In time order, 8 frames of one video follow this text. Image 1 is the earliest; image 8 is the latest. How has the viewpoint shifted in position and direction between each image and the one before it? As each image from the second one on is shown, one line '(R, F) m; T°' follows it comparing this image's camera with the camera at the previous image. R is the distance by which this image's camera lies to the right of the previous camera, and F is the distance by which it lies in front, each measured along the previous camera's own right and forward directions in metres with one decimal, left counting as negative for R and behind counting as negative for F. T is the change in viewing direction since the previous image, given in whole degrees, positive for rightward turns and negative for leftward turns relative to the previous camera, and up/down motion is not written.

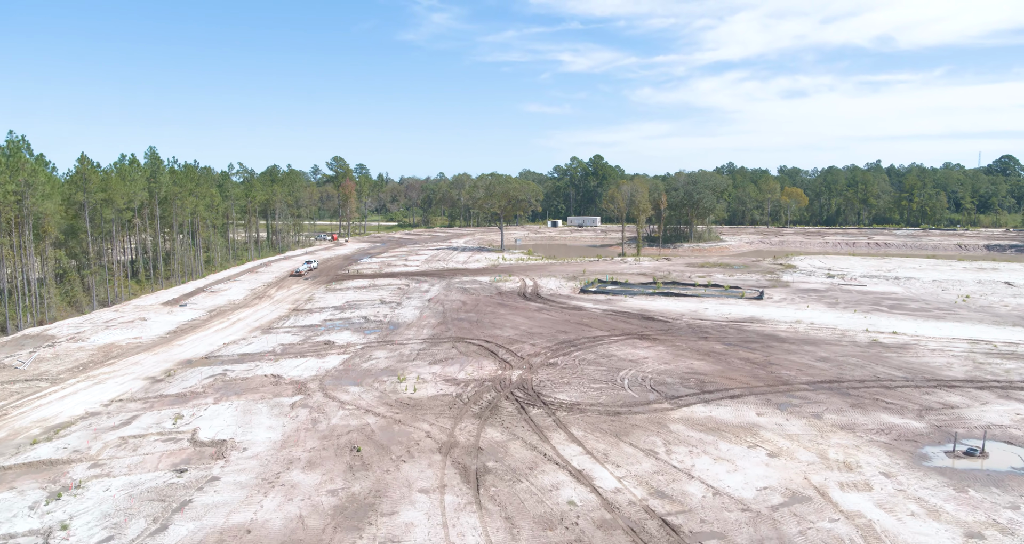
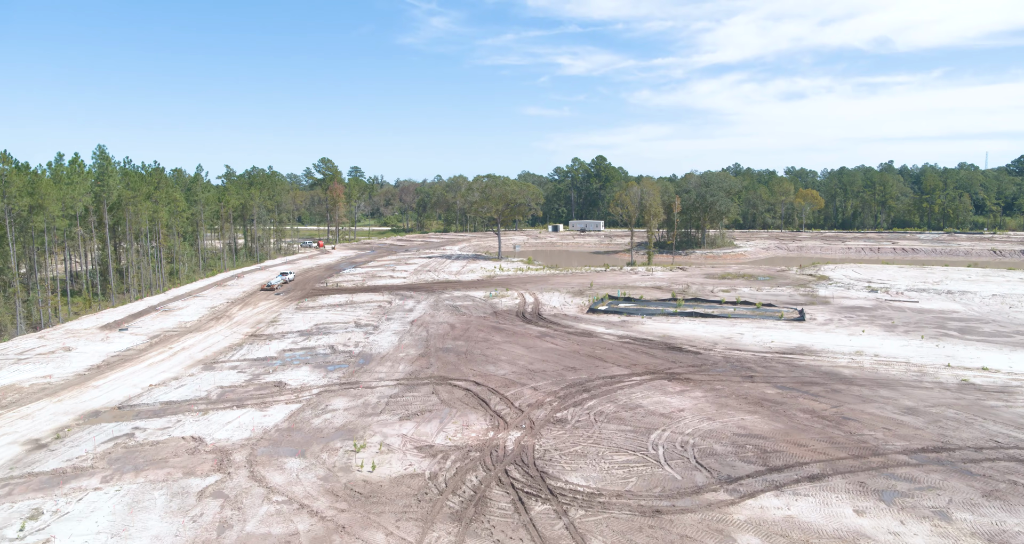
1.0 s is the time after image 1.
(+0.1, +5.3) m; 0°
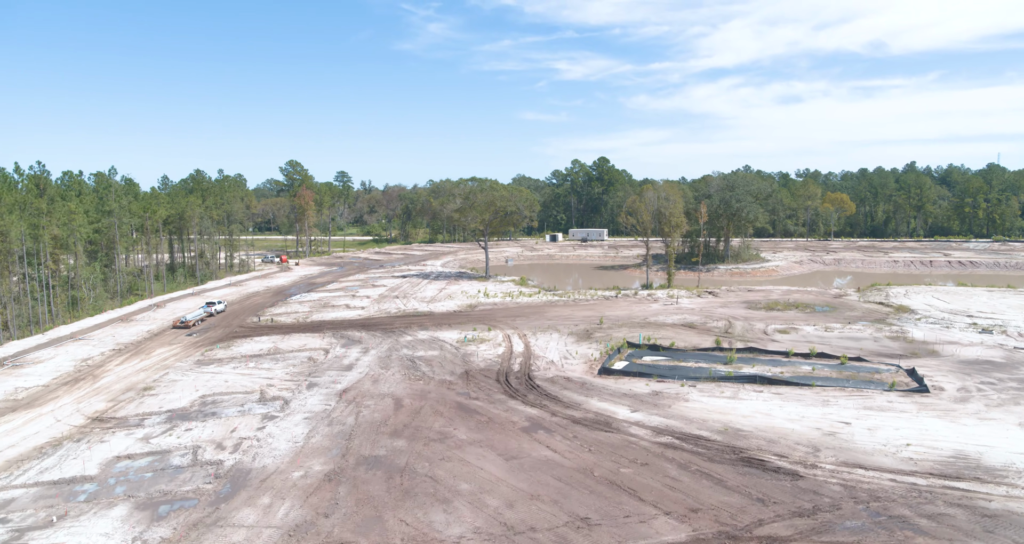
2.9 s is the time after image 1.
(+0.6, +10.0) m; 0°
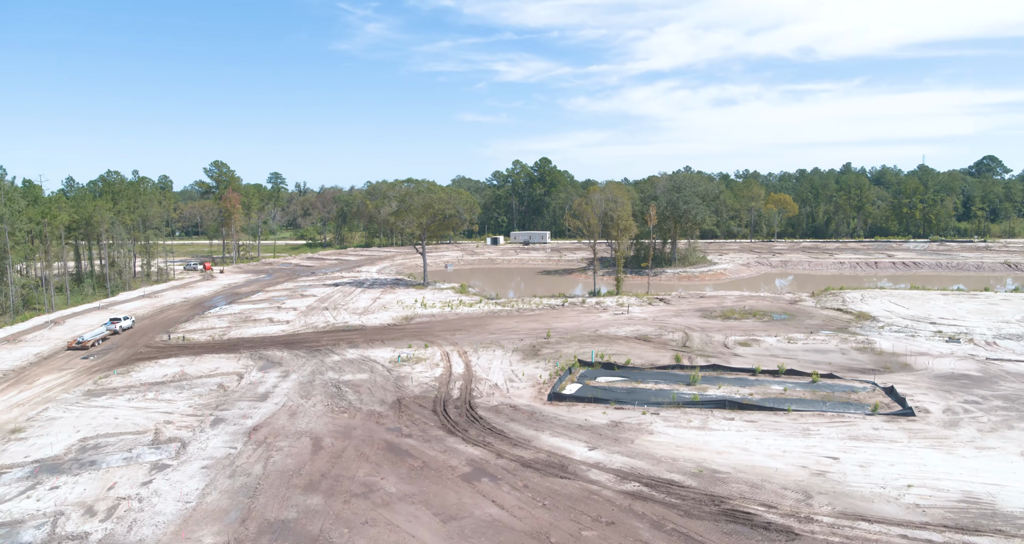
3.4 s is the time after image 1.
(+0.1, +2.7) m; +4°
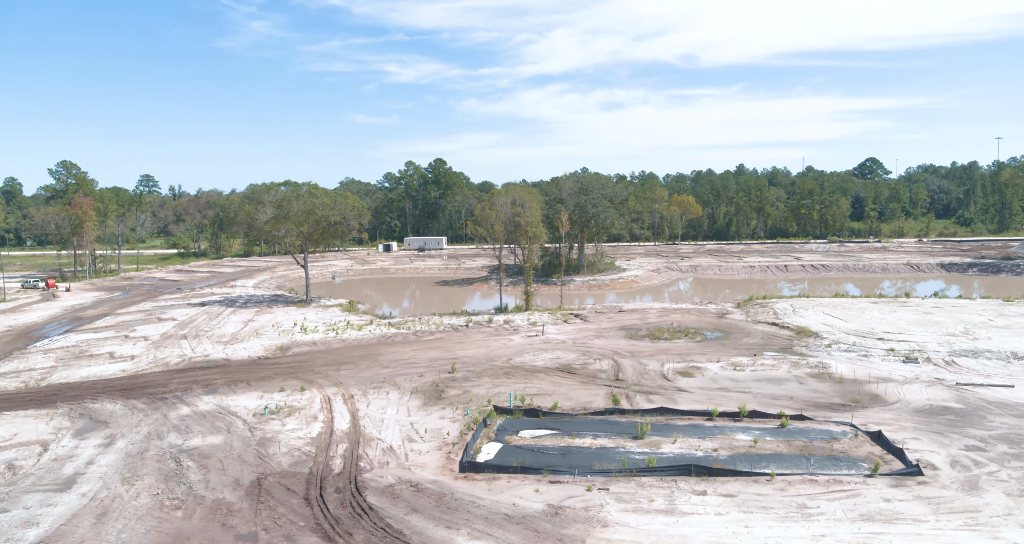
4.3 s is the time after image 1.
(-0.1, +4.8) m; +8°
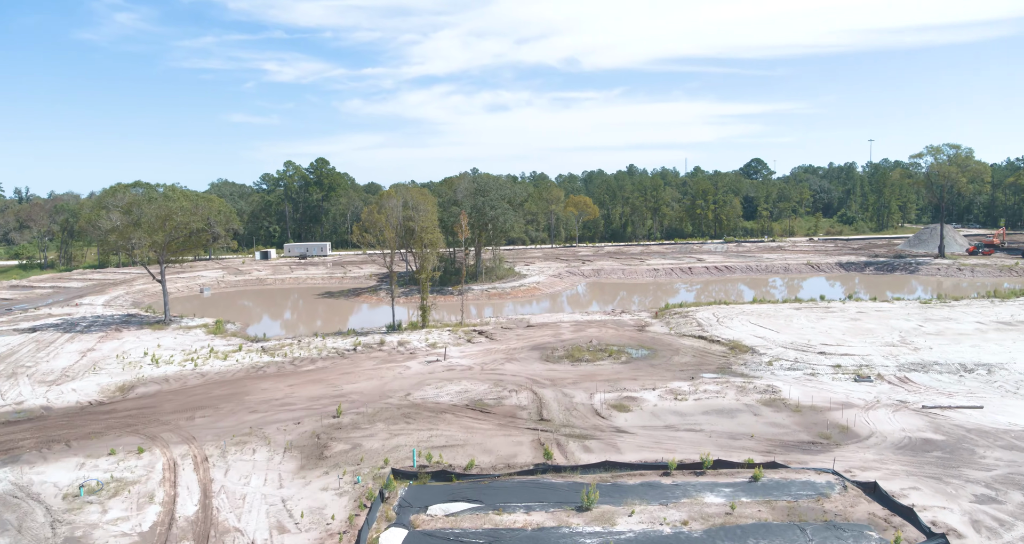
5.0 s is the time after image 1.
(-0.2, +4.1) m; +8°
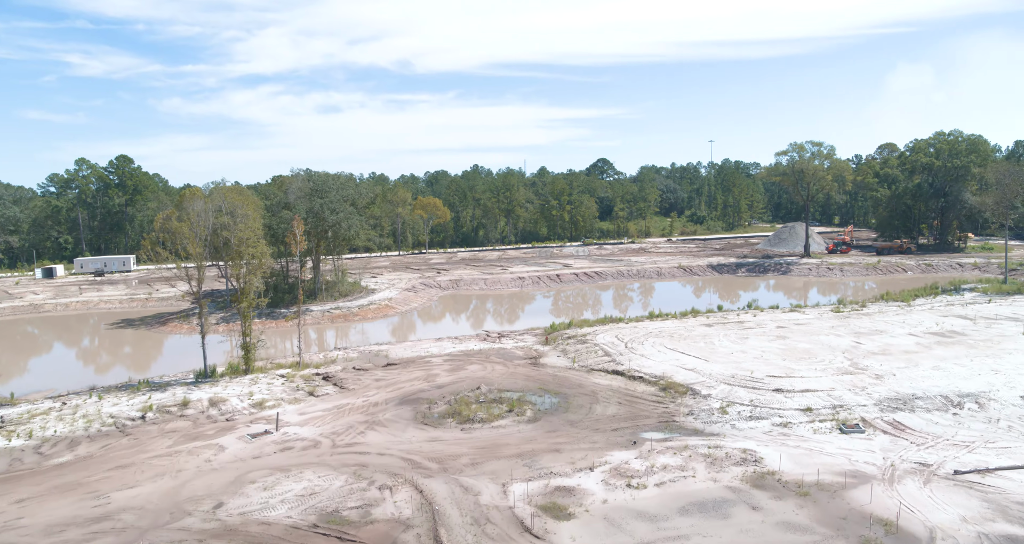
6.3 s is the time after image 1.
(-0.5, +6.9) m; +12°
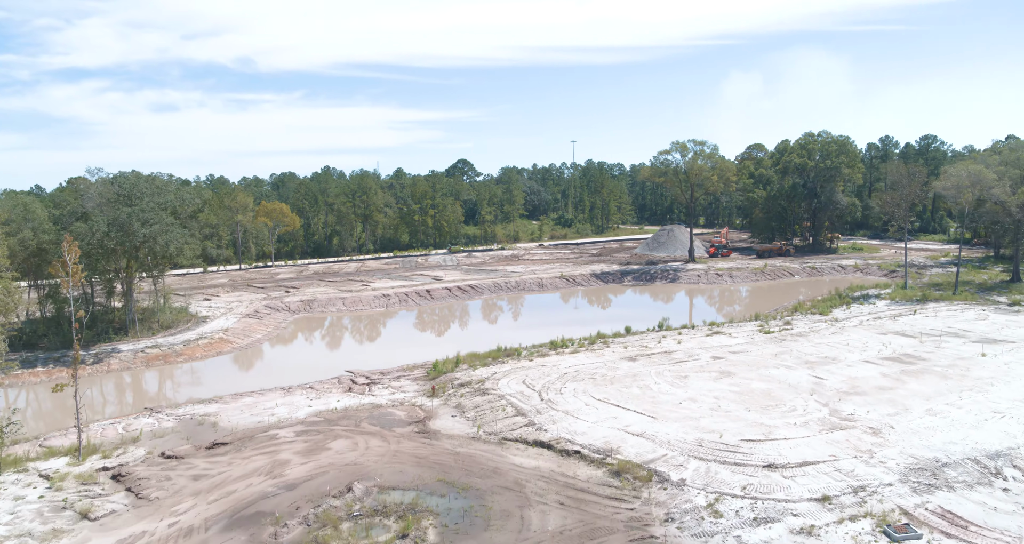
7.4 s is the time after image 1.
(-0.5, +6.1) m; +11°
